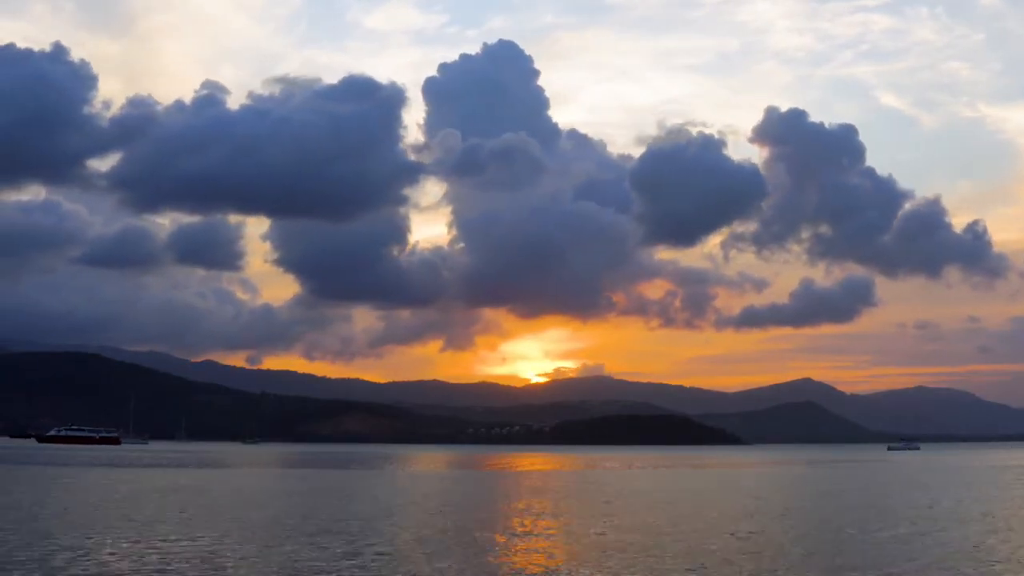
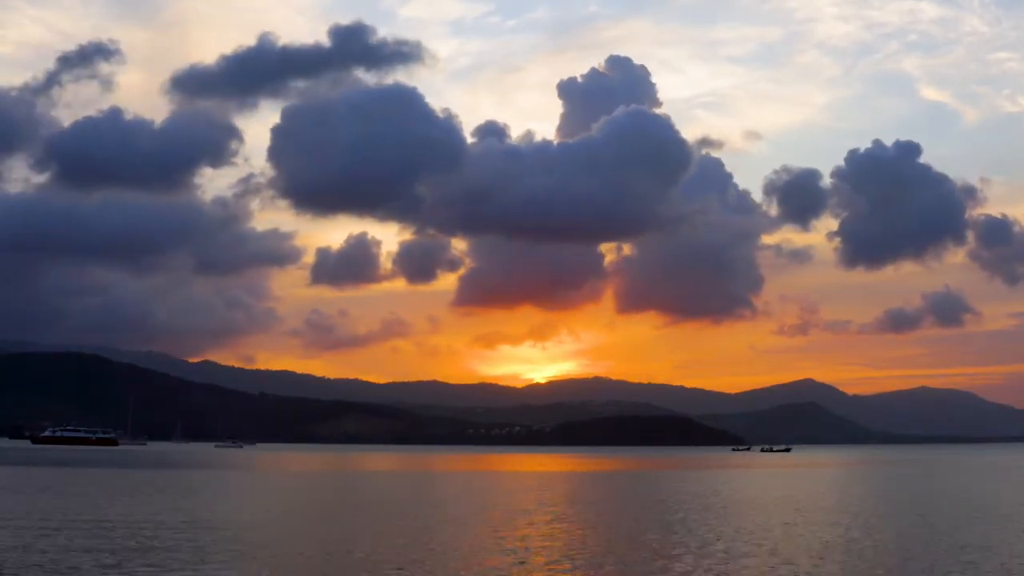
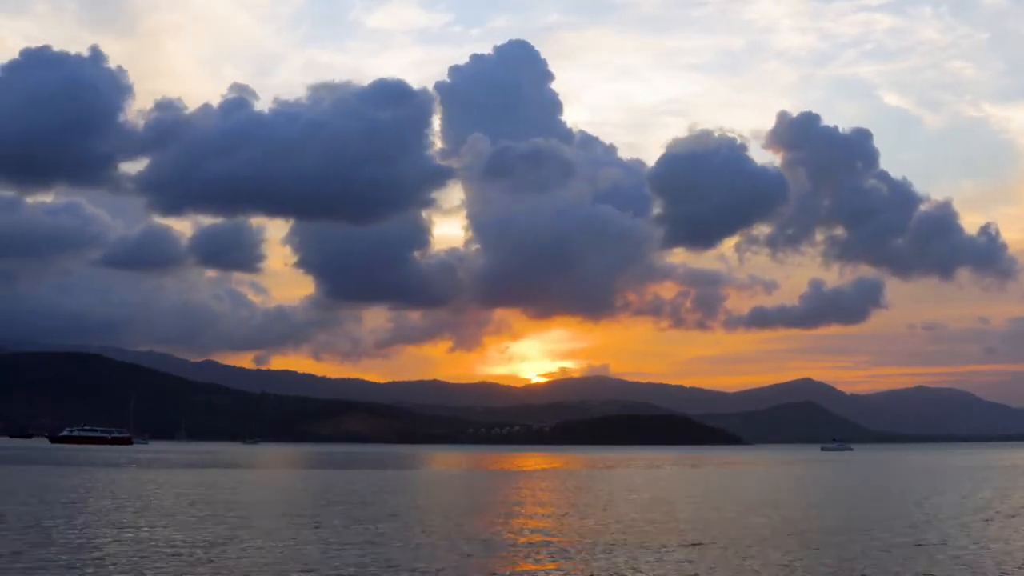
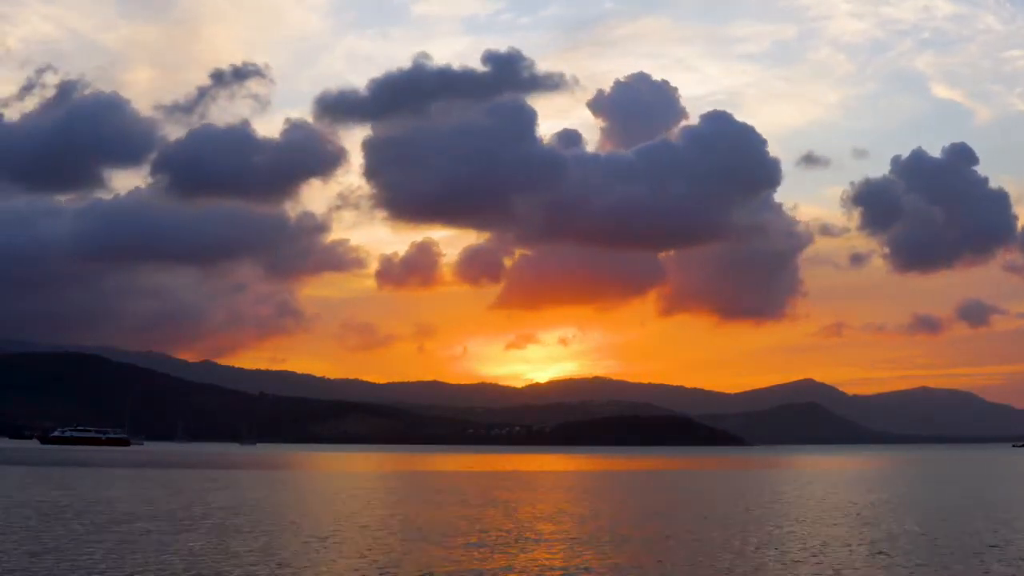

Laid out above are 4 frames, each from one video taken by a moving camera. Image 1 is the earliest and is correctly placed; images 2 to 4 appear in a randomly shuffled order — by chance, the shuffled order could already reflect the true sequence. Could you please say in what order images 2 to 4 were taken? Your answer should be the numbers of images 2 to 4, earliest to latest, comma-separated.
3, 2, 4
